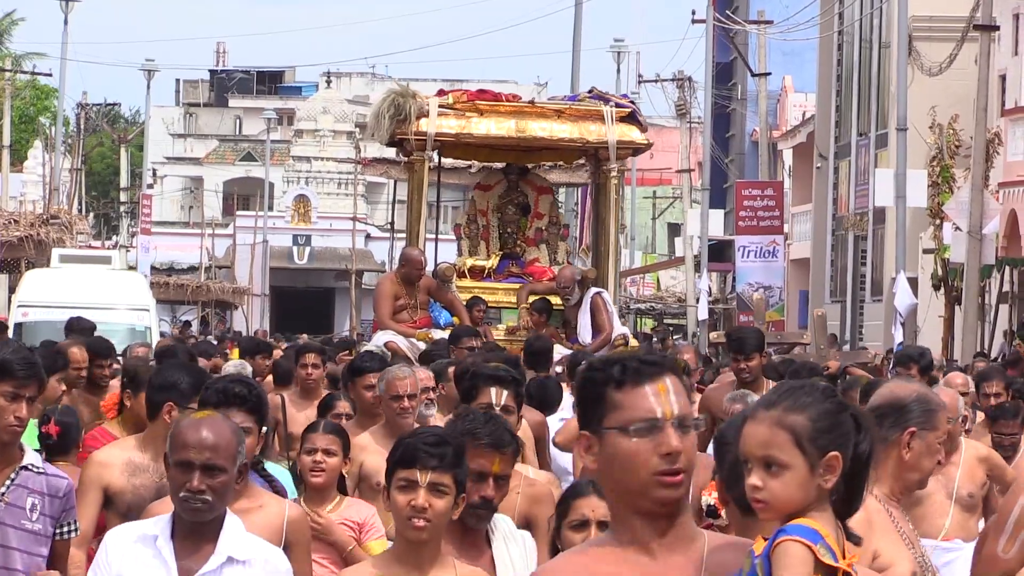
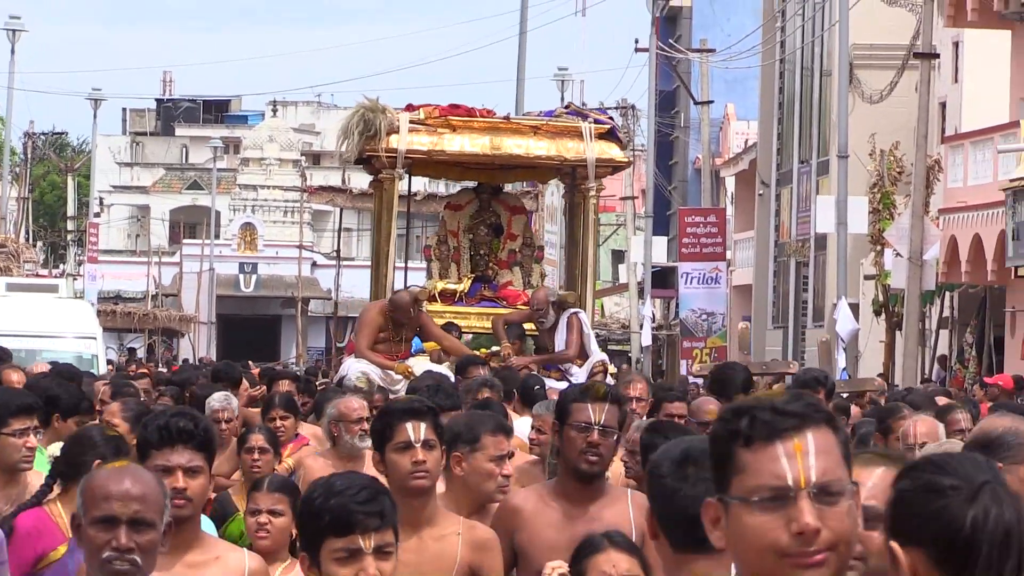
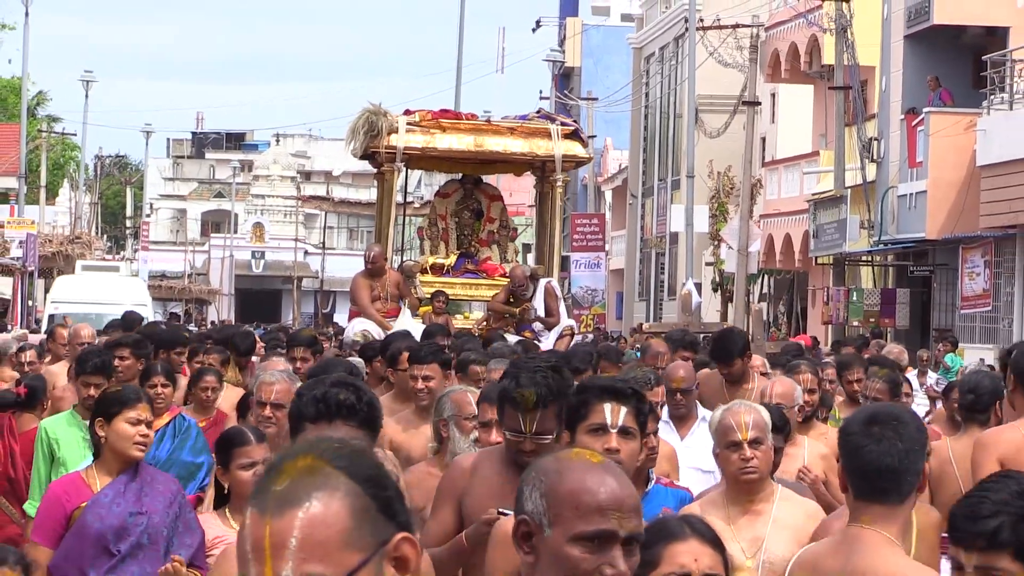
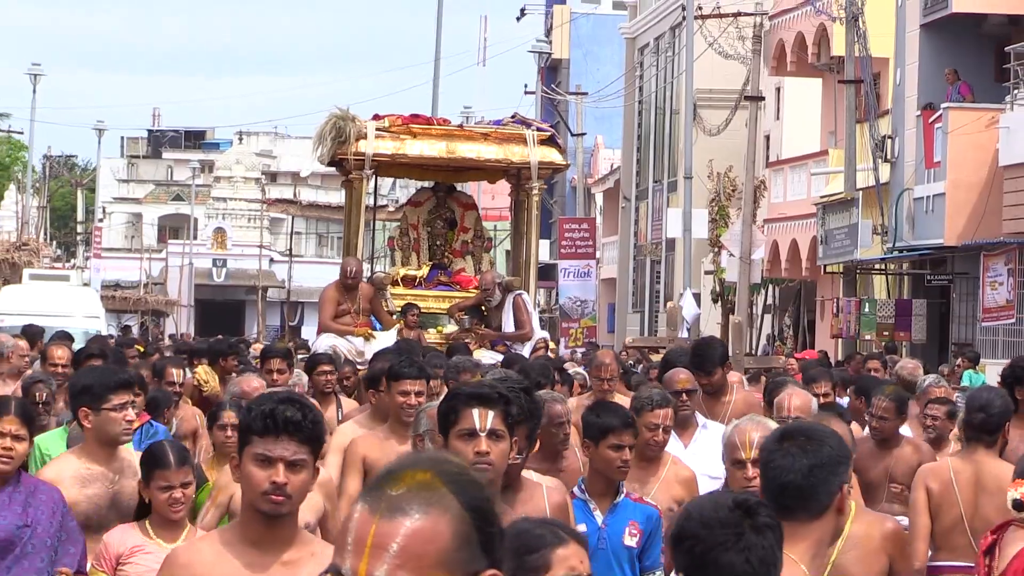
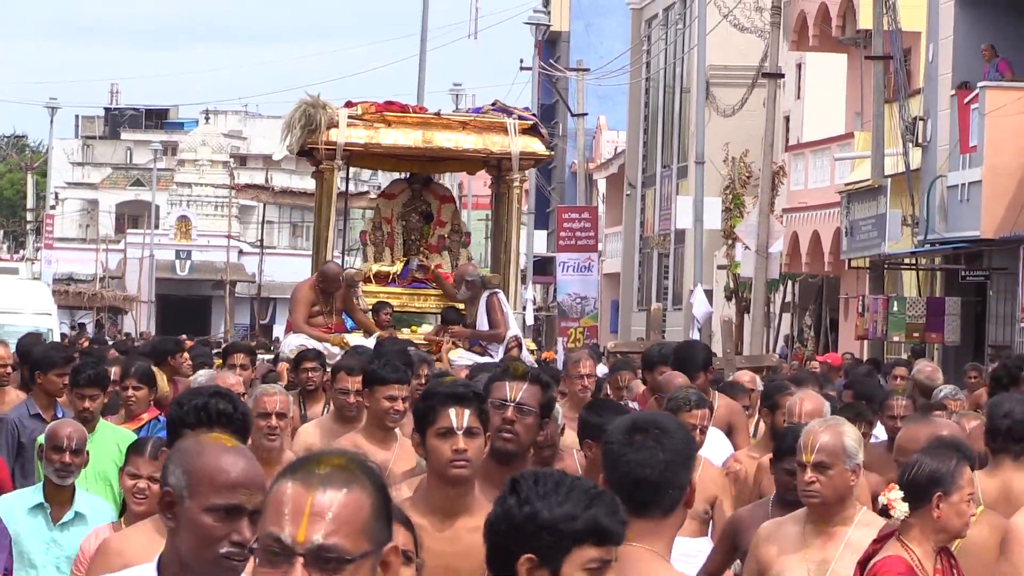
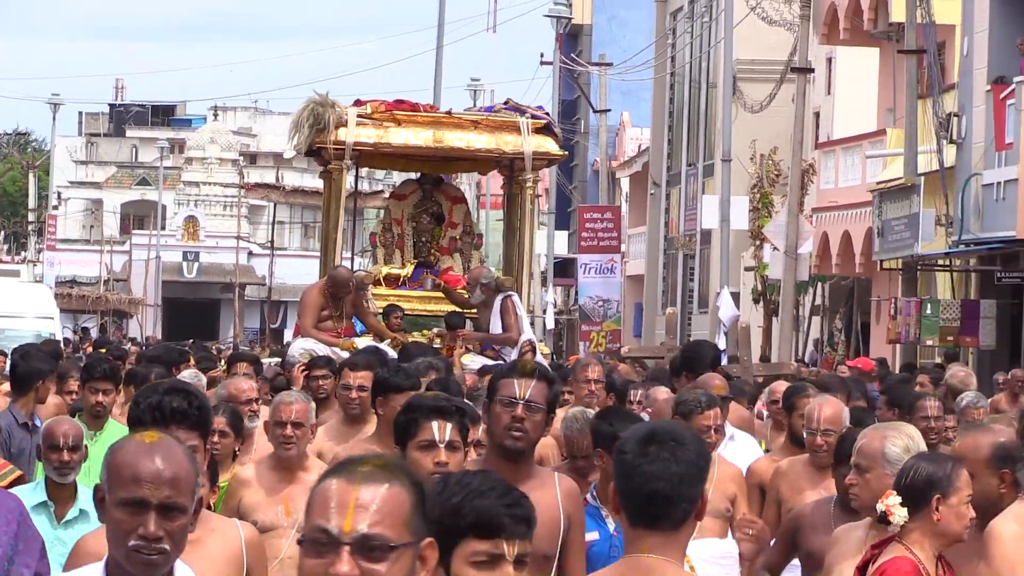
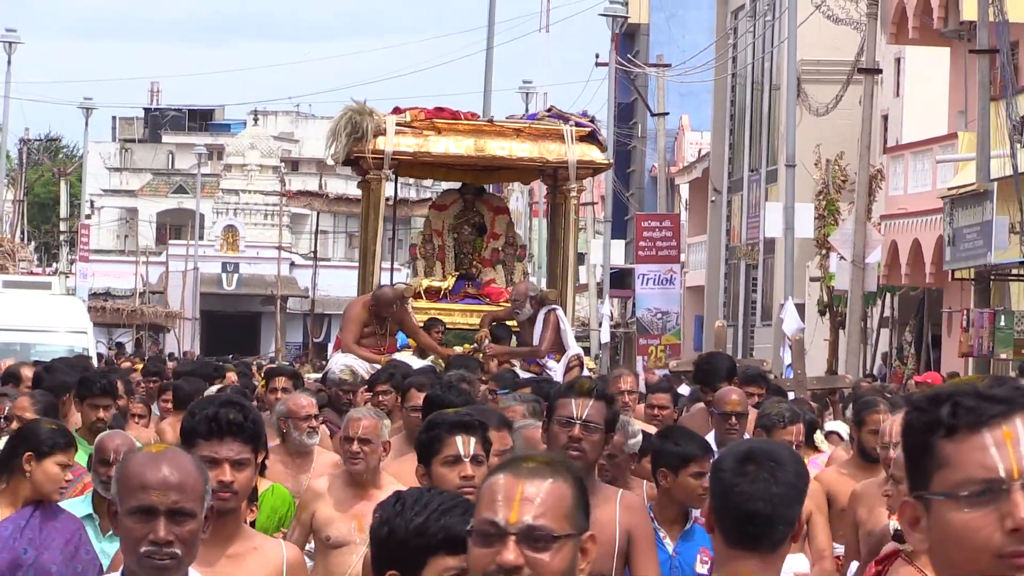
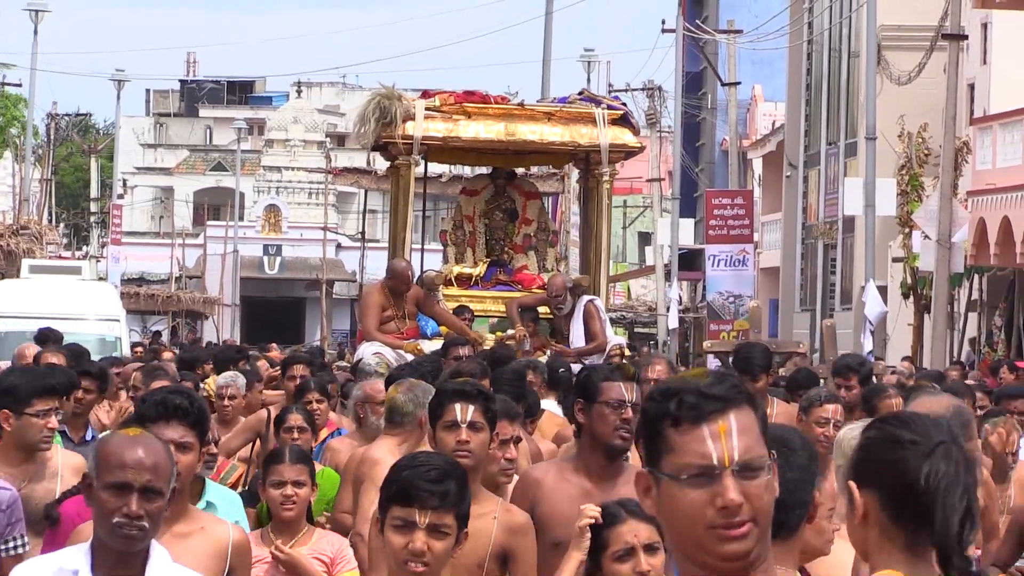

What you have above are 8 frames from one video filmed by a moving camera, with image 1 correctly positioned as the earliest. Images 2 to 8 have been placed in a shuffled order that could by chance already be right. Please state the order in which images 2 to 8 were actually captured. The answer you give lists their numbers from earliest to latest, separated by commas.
8, 2, 7, 6, 5, 4, 3
